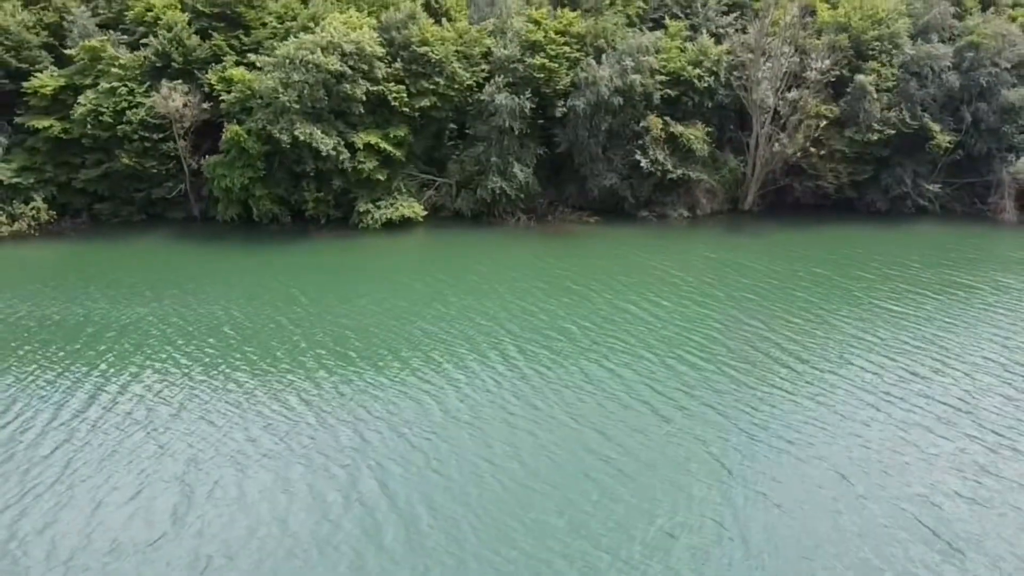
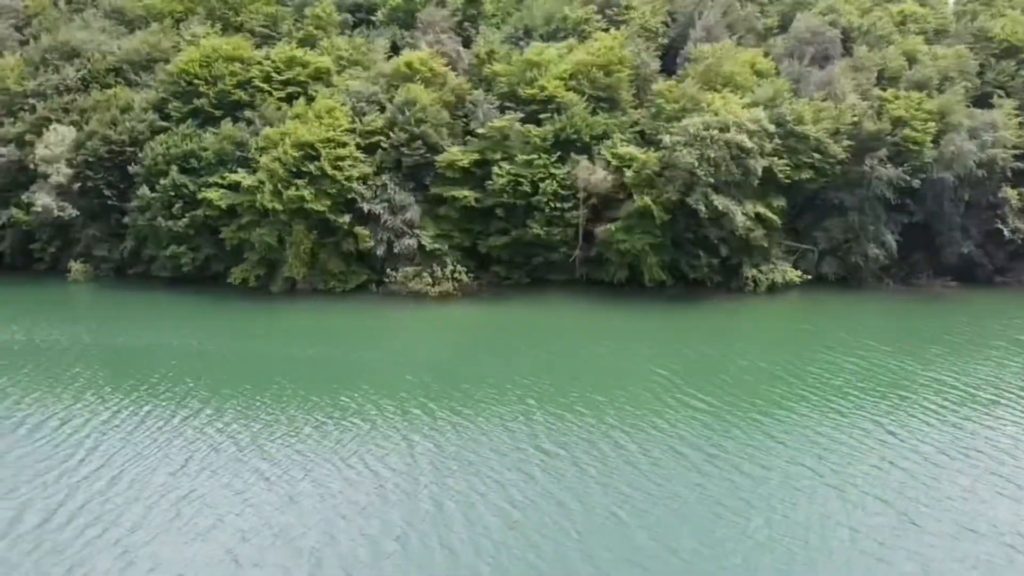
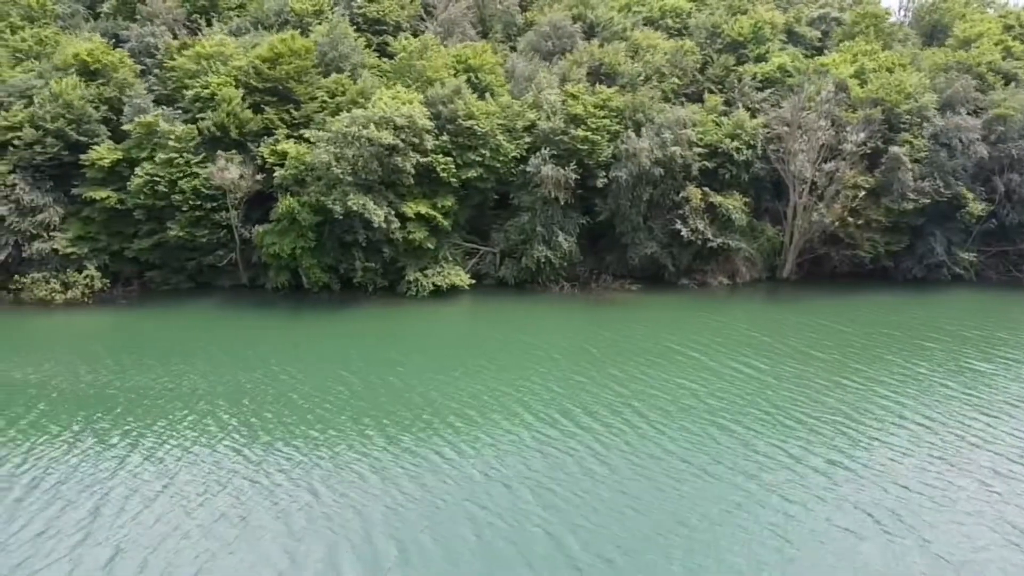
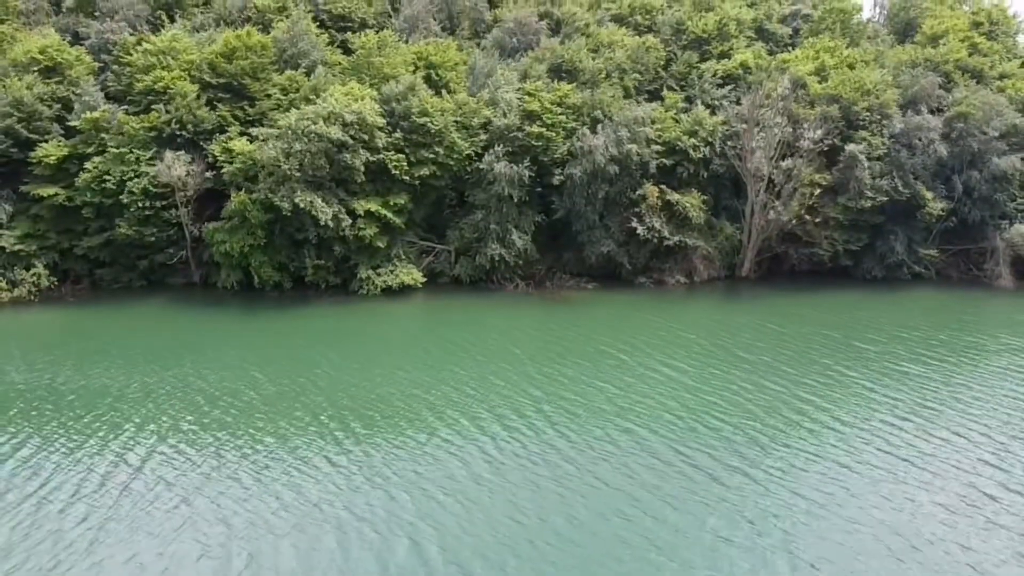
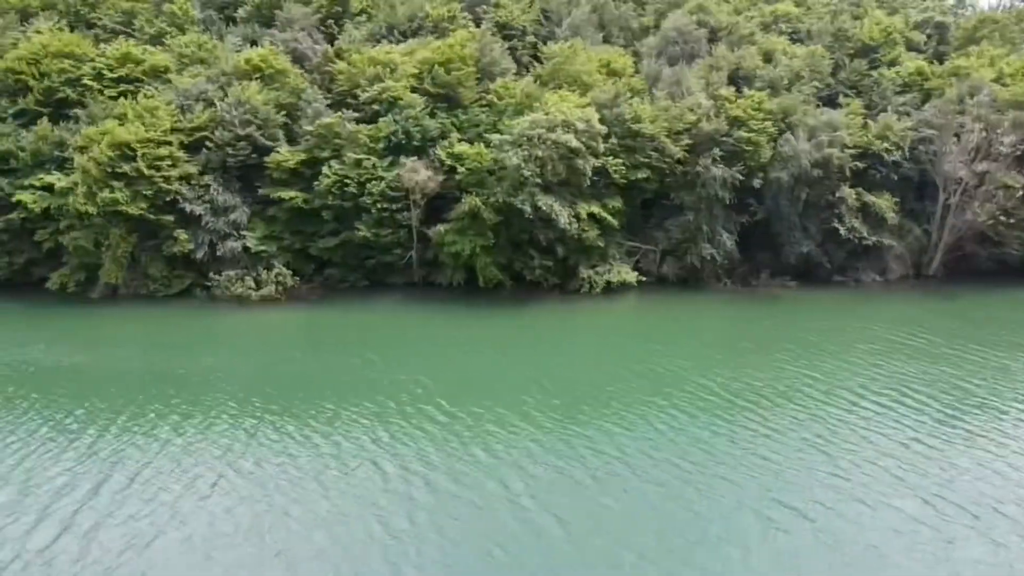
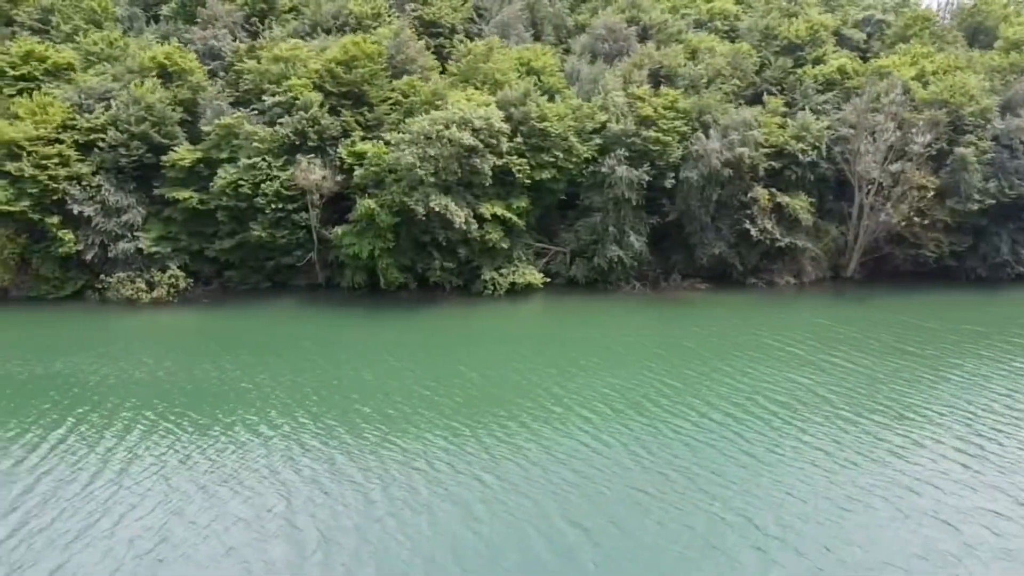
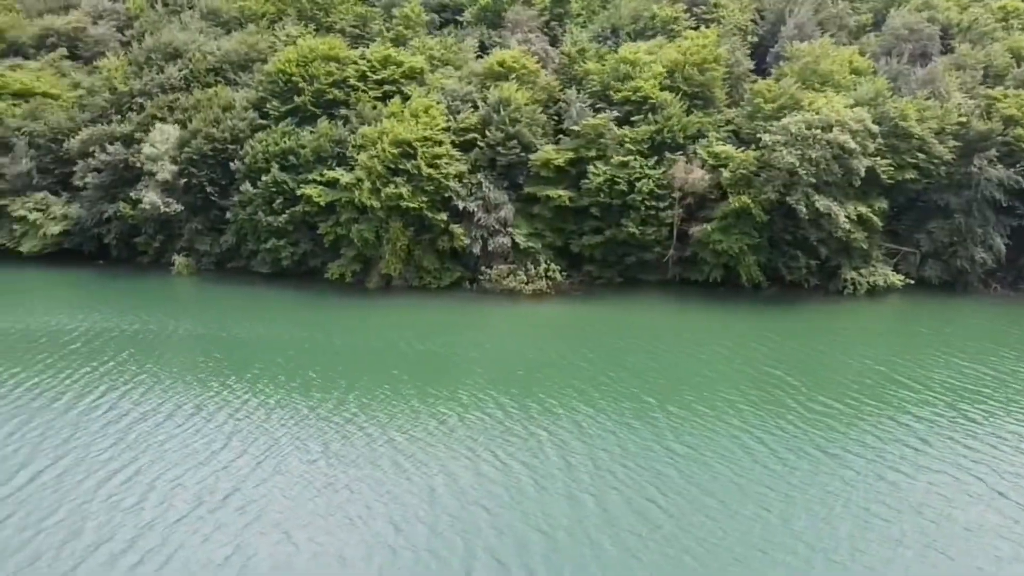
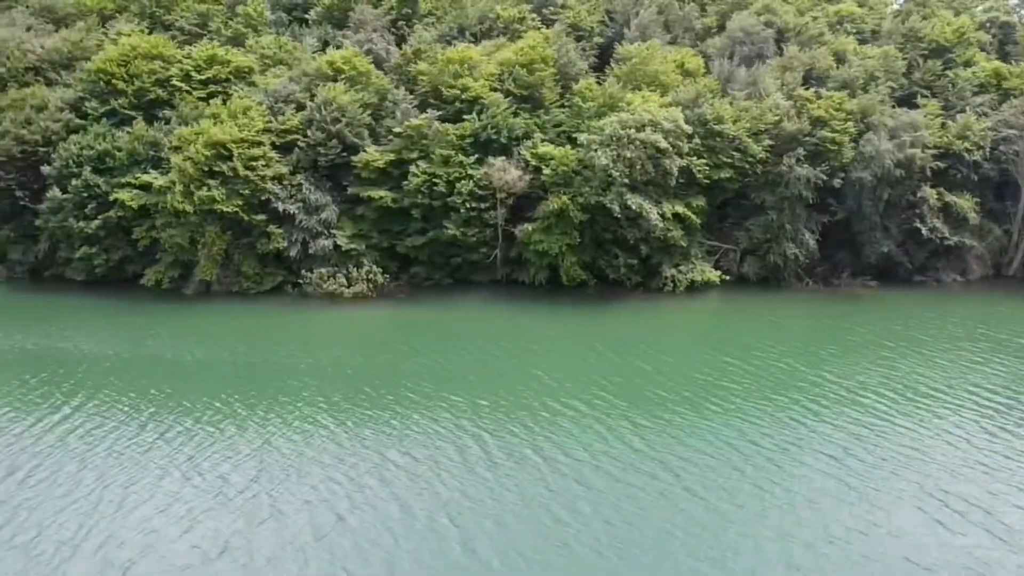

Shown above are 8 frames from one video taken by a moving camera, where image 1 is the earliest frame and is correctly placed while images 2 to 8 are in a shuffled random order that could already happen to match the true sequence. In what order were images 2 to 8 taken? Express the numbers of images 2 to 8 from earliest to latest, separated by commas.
4, 3, 6, 5, 8, 2, 7
